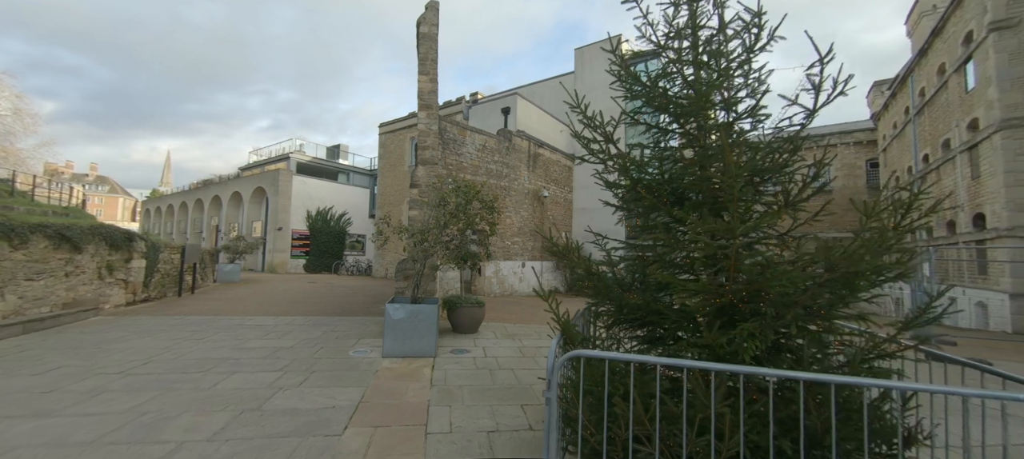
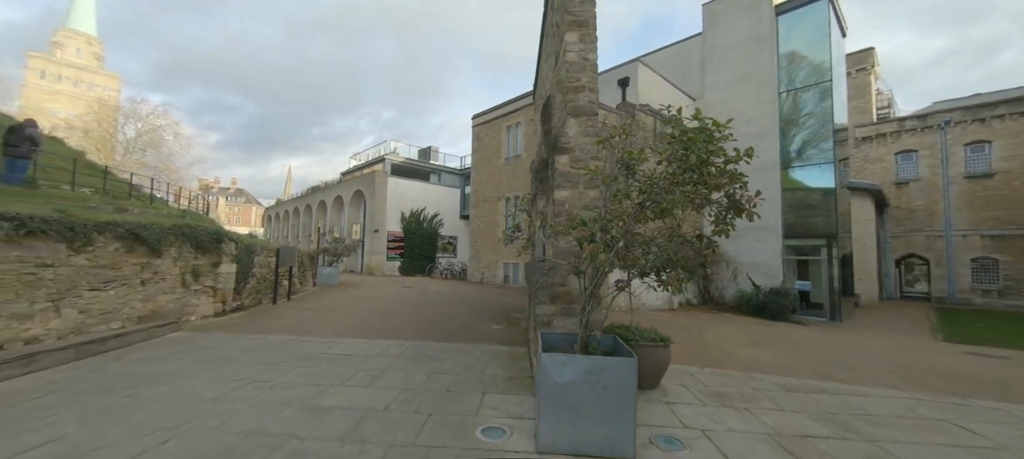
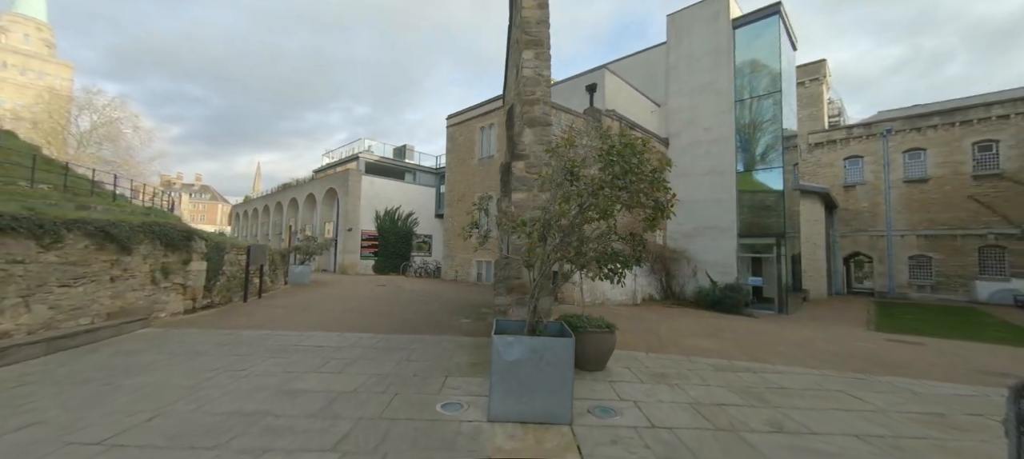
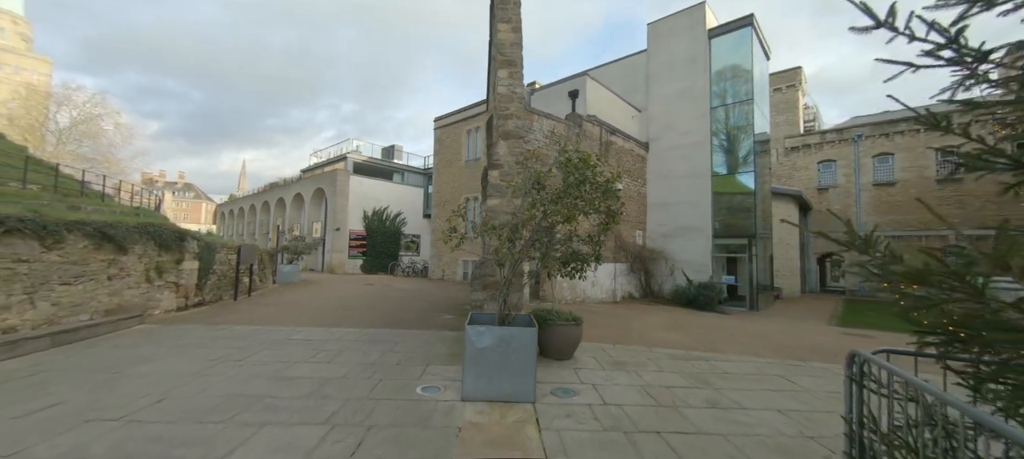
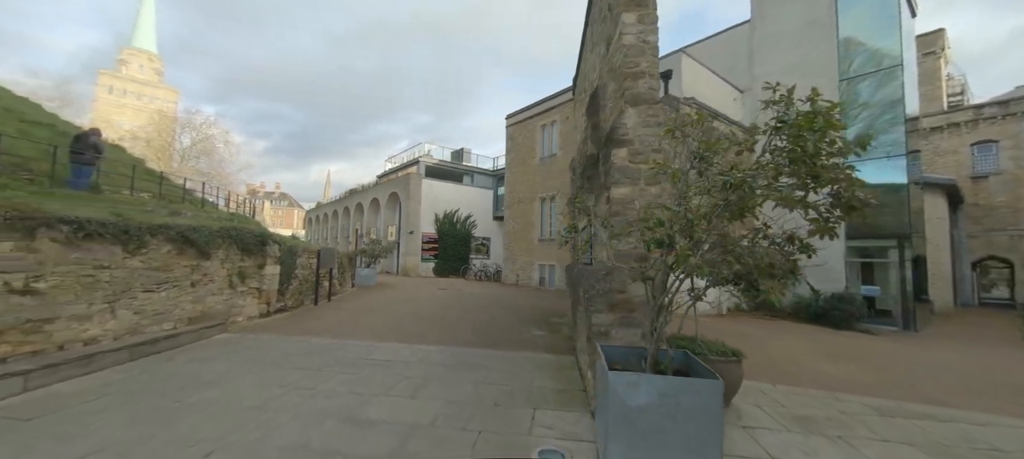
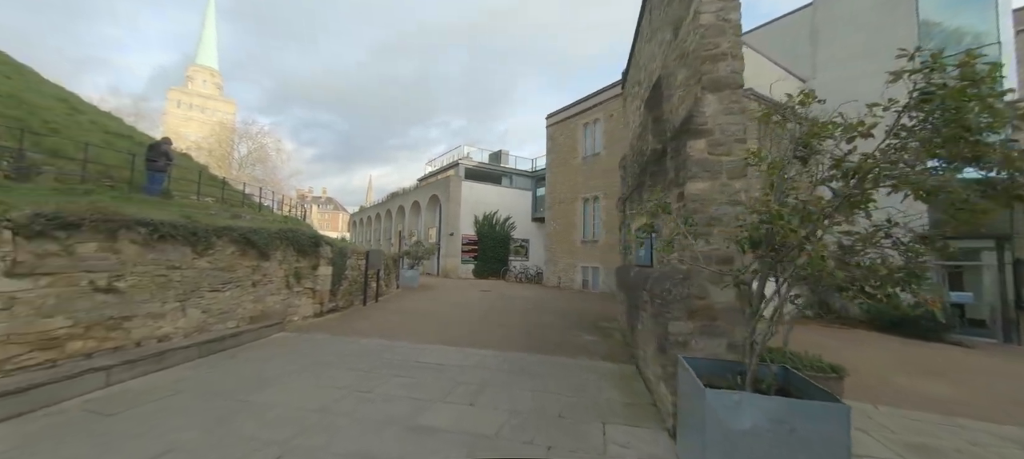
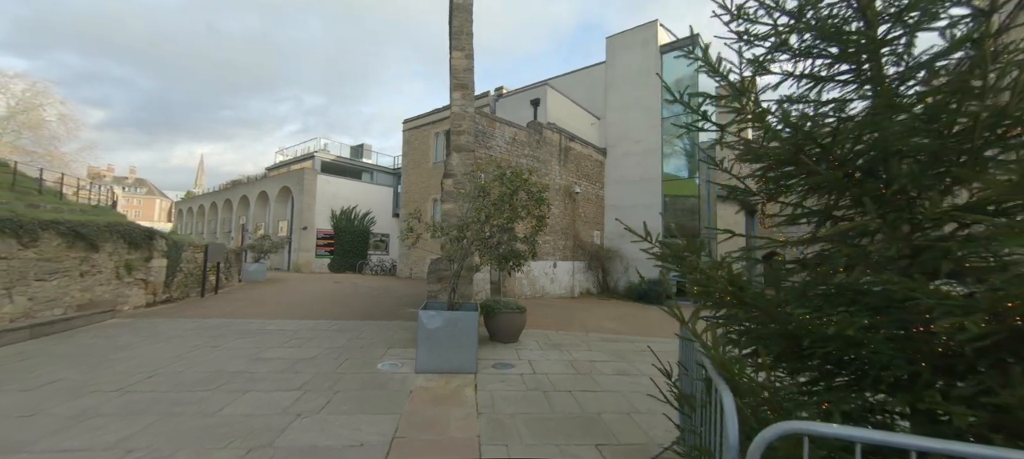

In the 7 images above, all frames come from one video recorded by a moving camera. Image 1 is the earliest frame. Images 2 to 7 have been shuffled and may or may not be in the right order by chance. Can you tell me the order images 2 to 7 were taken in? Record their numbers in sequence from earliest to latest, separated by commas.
7, 4, 3, 2, 5, 6
